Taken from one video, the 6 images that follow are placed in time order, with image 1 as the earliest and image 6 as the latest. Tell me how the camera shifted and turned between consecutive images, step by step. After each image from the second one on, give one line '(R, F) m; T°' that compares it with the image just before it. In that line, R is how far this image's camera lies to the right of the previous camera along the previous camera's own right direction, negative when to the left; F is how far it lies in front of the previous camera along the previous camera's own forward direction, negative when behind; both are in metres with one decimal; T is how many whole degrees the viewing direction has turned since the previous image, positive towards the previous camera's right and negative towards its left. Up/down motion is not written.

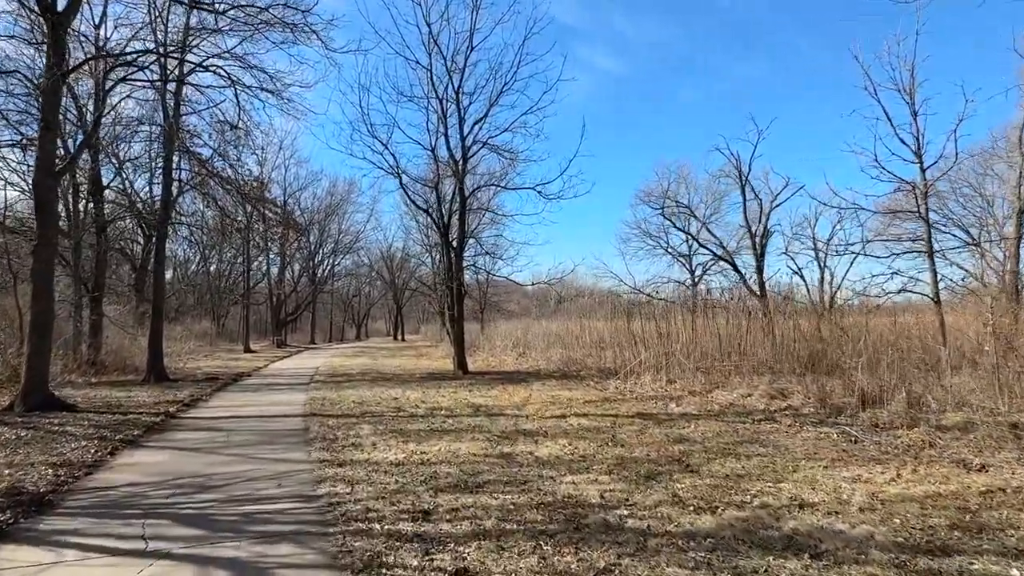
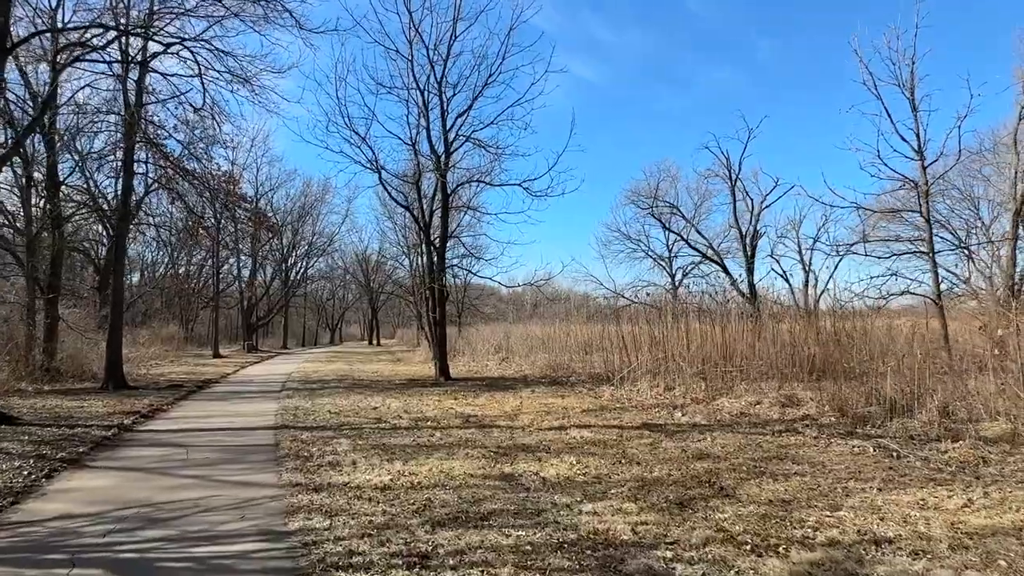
(-0.2, +0.8) m; +2°
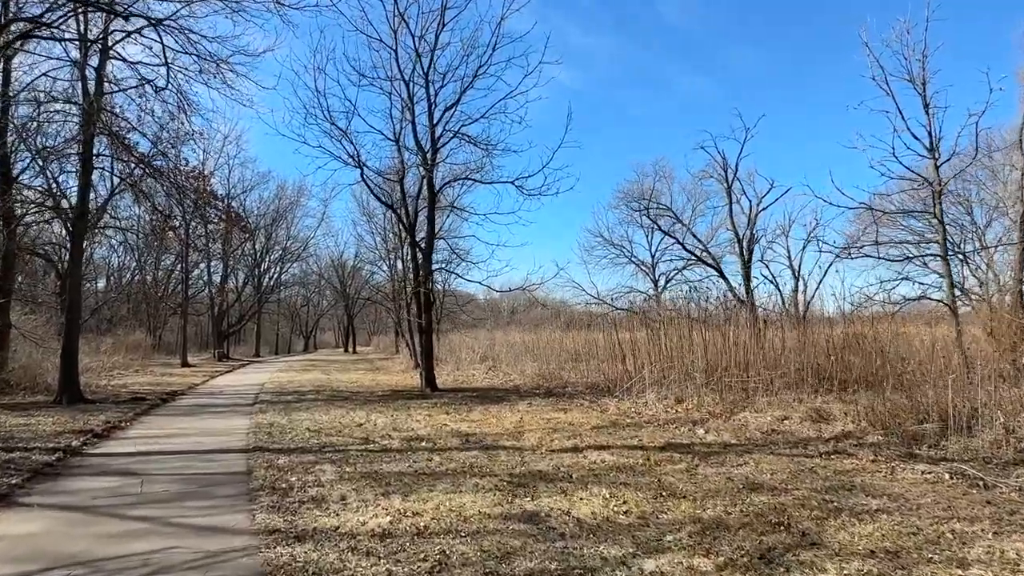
(-0.3, +1.0) m; +2°
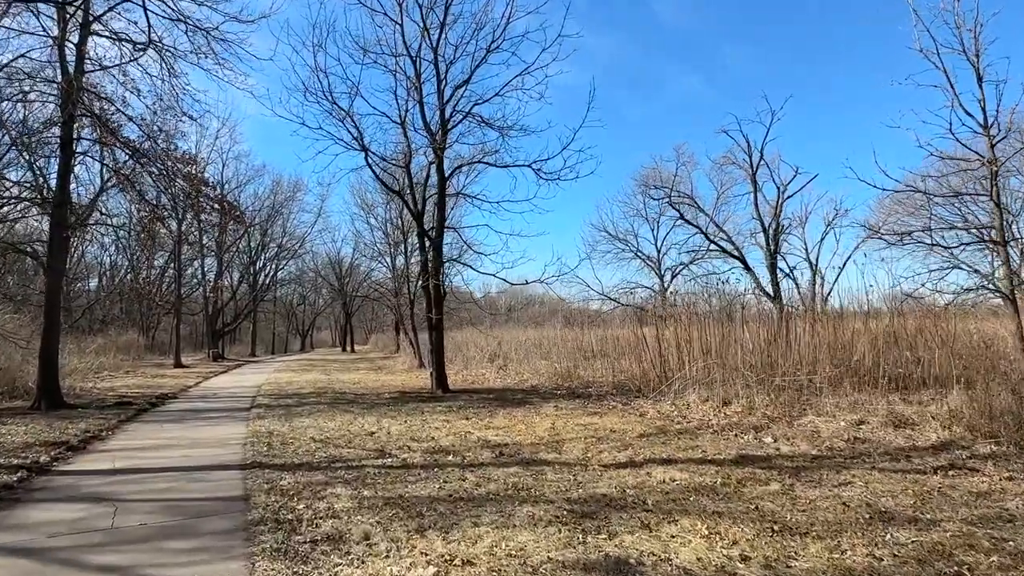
(-0.4, +1.1) m; 0°
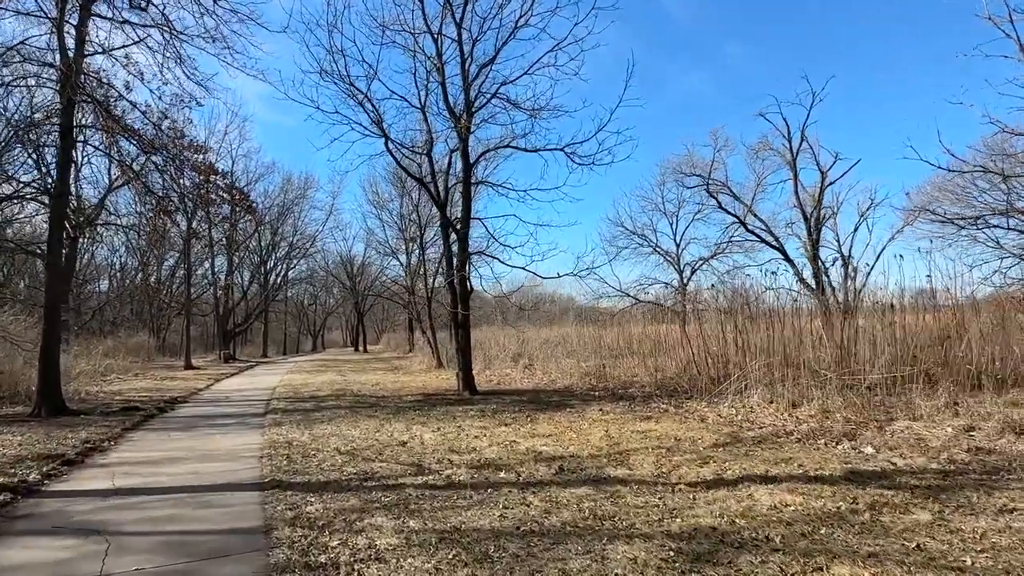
(-0.4, +0.9) m; -1°
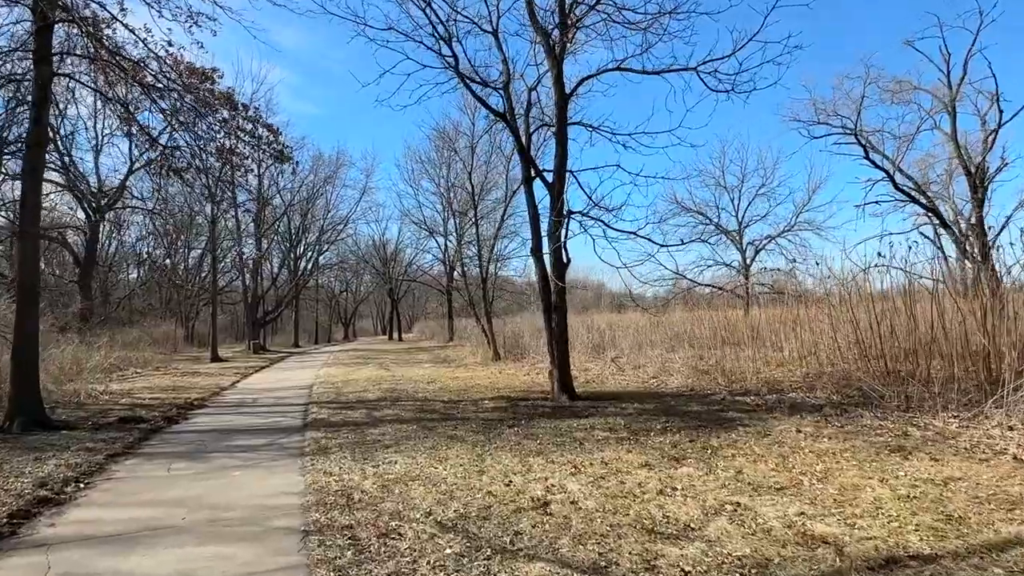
(-1.2, +3.0) m; -2°
